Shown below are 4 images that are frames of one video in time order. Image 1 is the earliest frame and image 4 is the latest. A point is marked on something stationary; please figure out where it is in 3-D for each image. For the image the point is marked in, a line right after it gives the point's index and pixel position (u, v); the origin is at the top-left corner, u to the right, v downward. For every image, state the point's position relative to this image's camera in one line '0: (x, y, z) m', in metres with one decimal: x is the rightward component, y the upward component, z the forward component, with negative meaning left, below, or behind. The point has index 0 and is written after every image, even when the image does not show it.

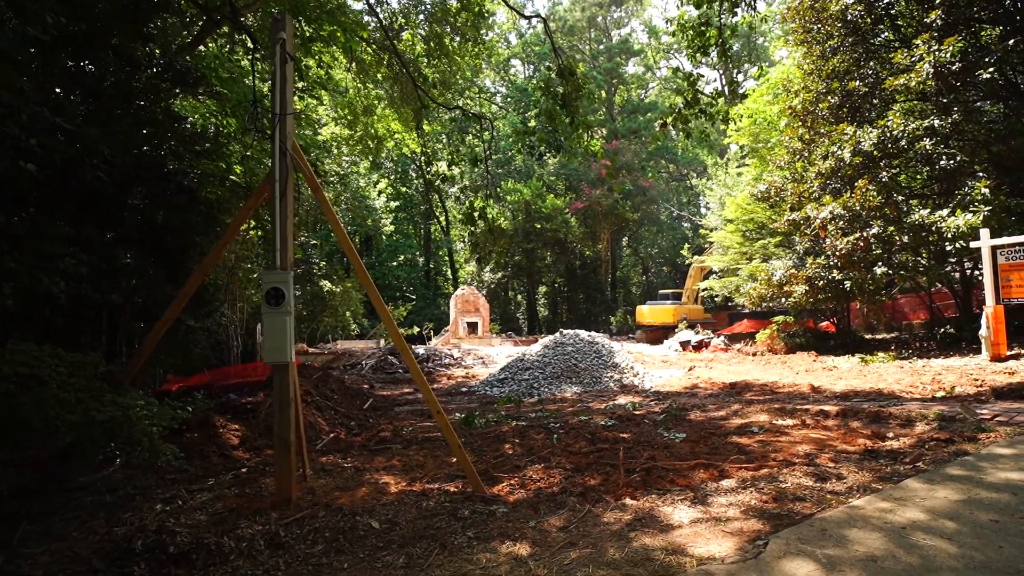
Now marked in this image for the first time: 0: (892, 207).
0: (+5.5, +1.2, +9.2) m
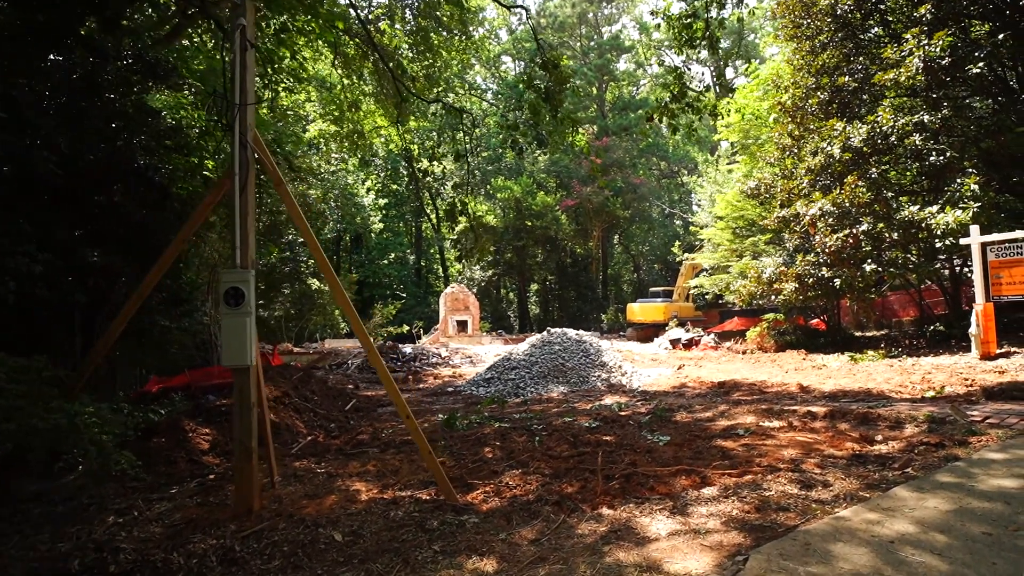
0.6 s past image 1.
0: (+5.3, +1.2, +9.1) m
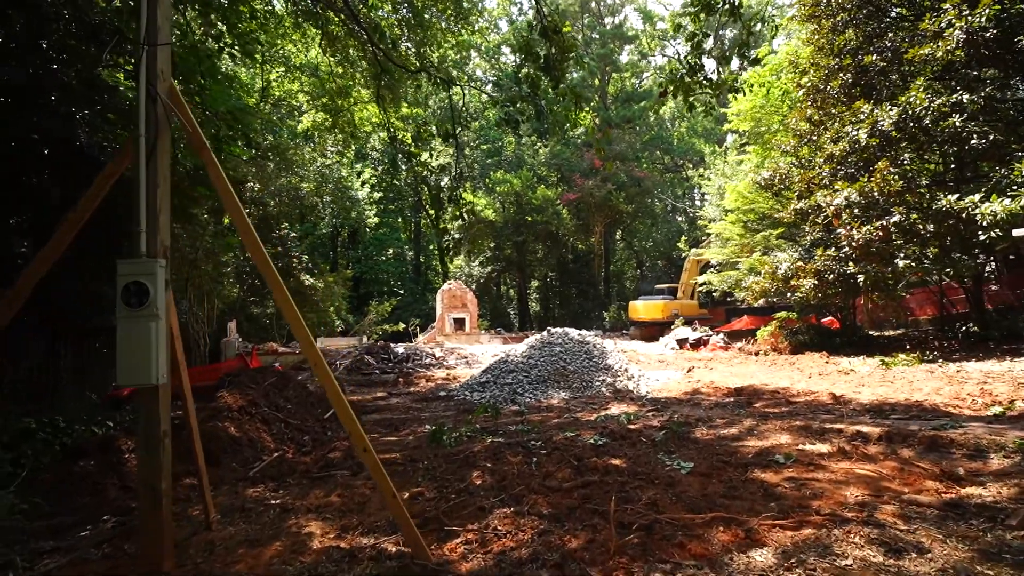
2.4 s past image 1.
0: (+5.3, +1.2, +8.3) m
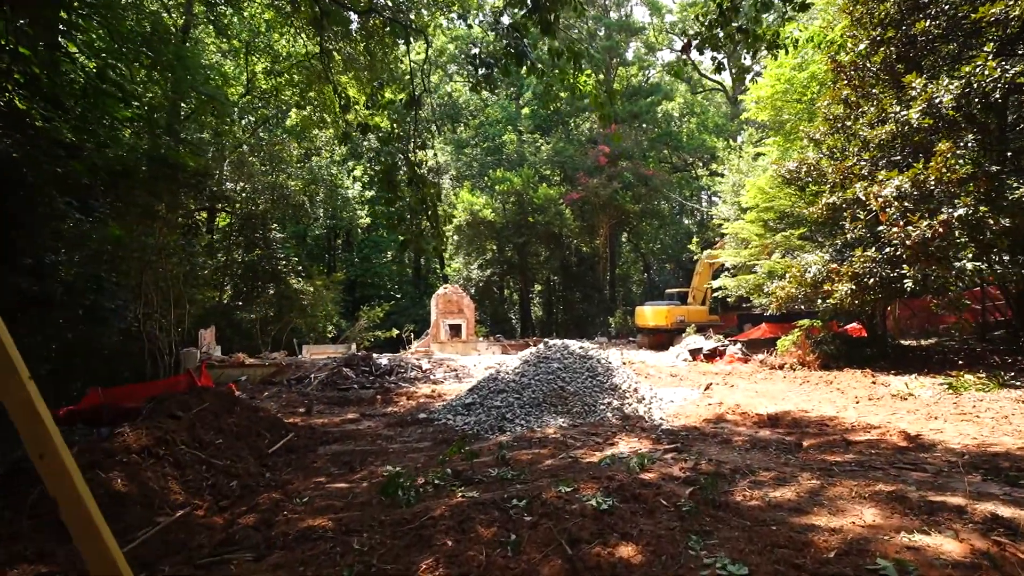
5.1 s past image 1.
0: (+5.2, +1.2, +7.0) m
